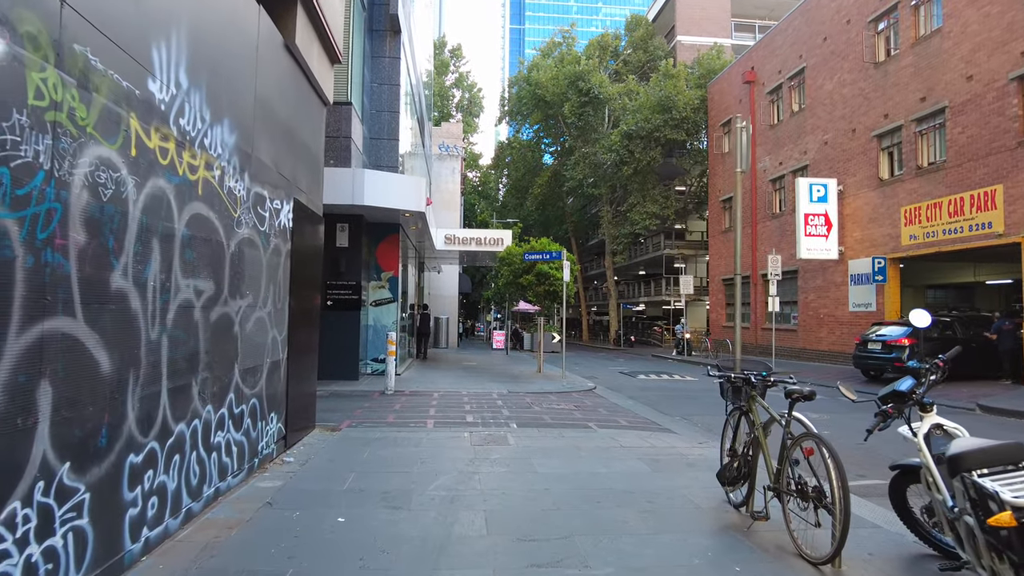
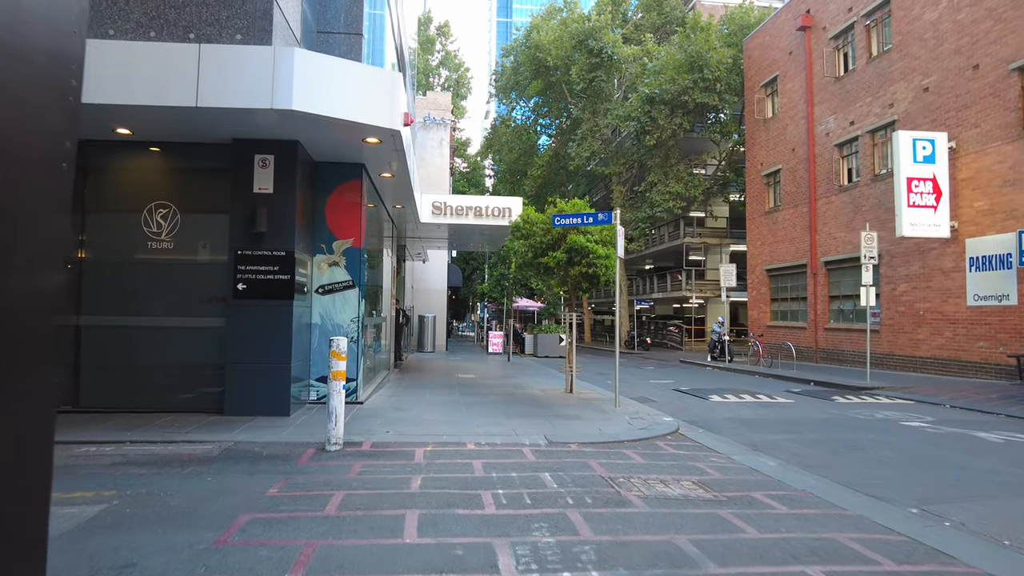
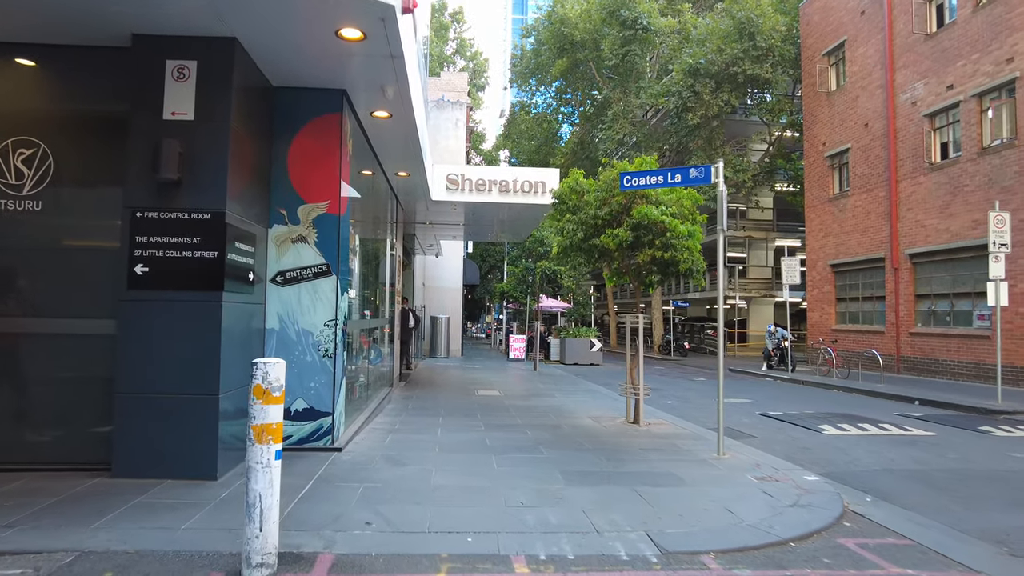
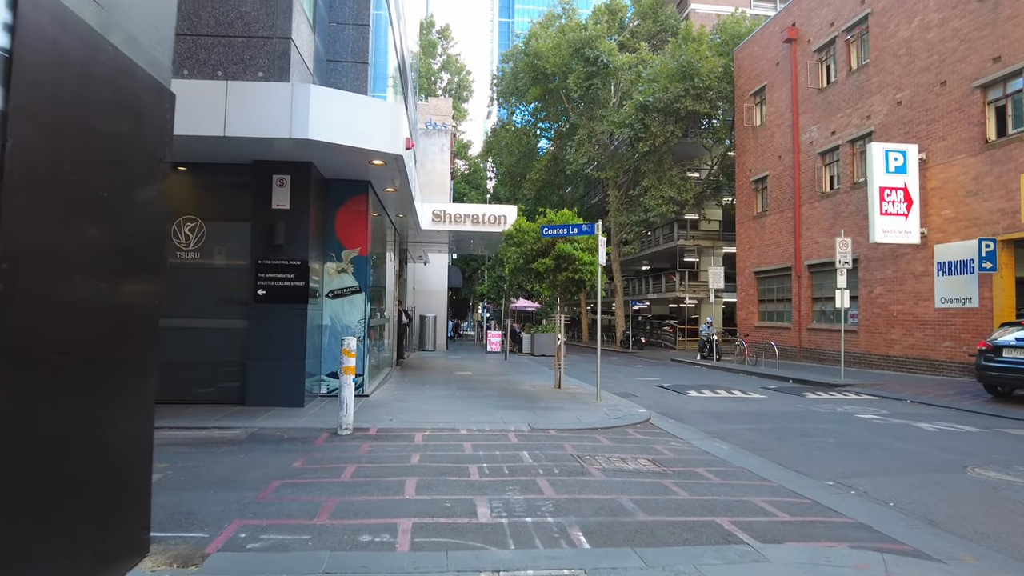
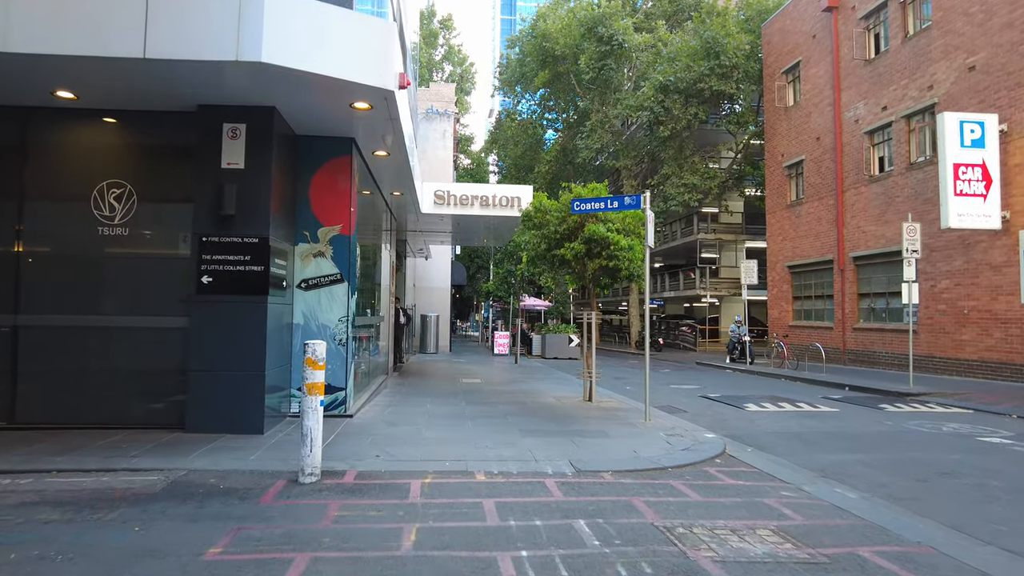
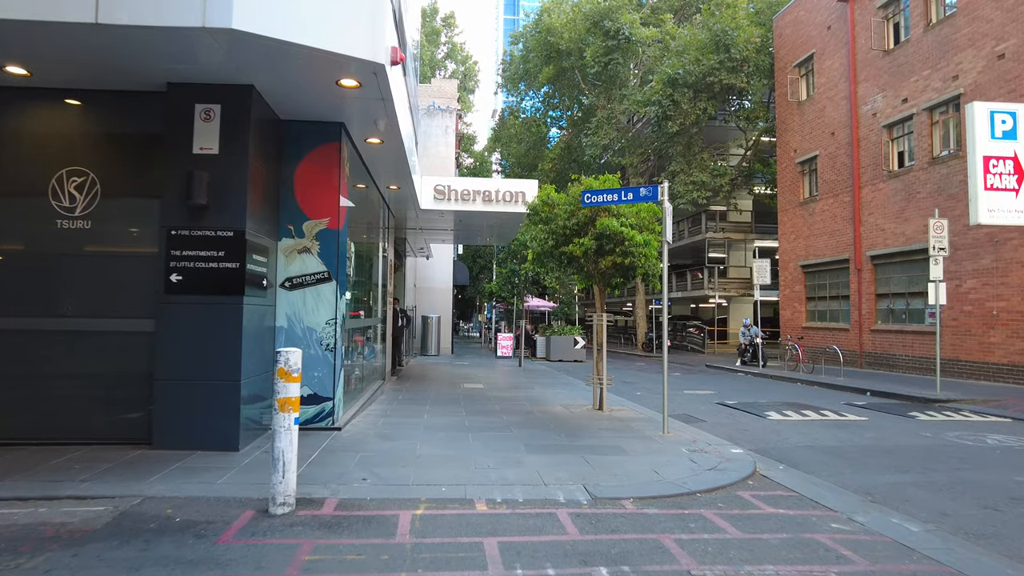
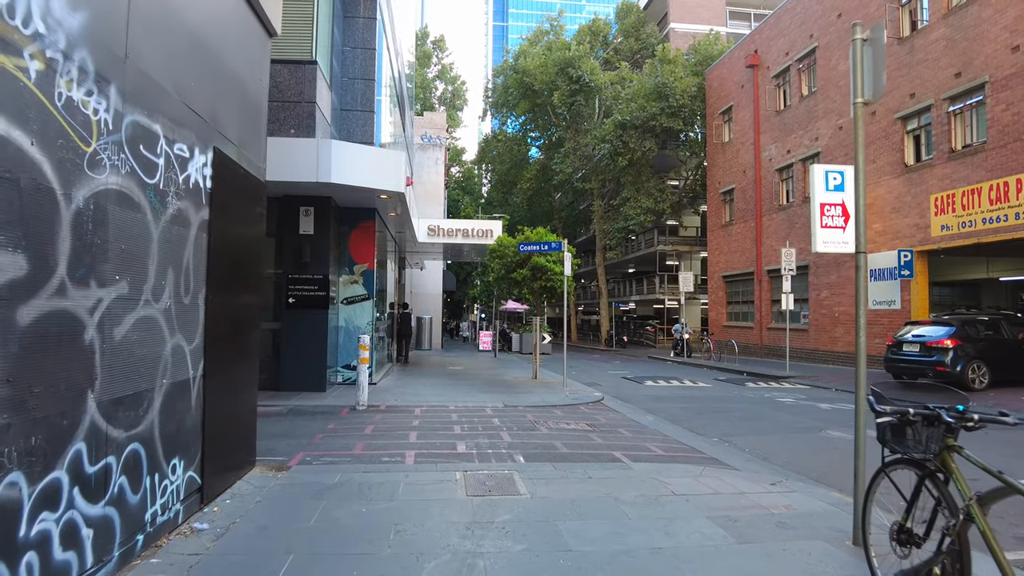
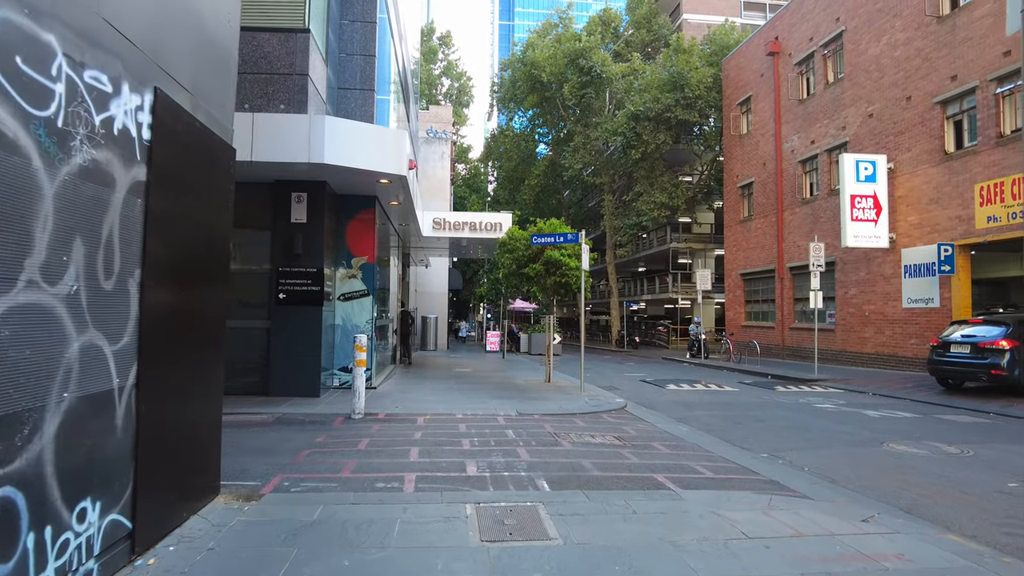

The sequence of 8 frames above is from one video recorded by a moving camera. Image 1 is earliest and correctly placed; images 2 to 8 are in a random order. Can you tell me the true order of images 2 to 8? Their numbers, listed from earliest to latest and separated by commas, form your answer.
7, 8, 4, 2, 5, 6, 3
